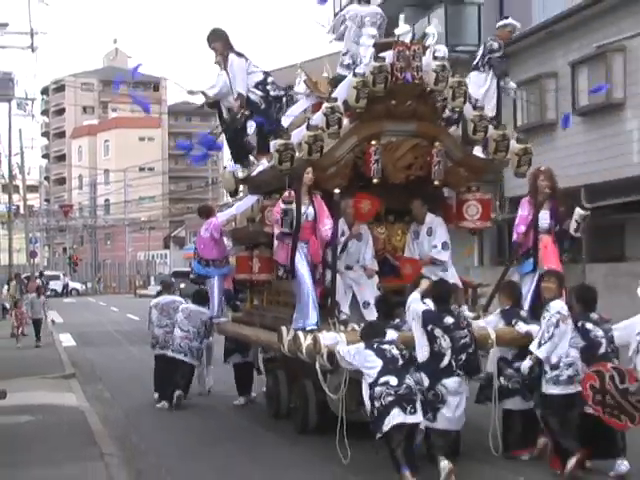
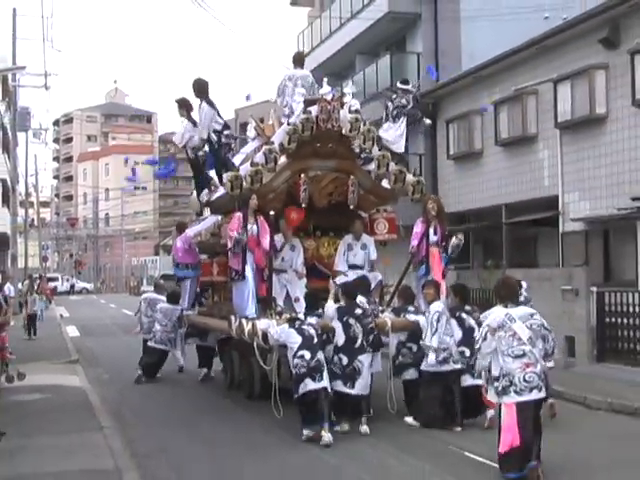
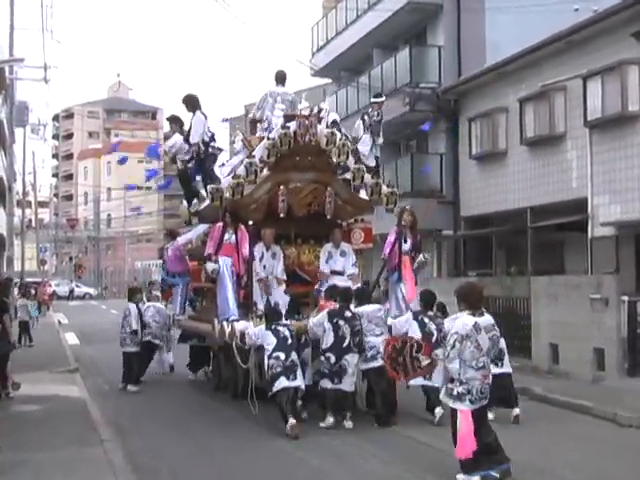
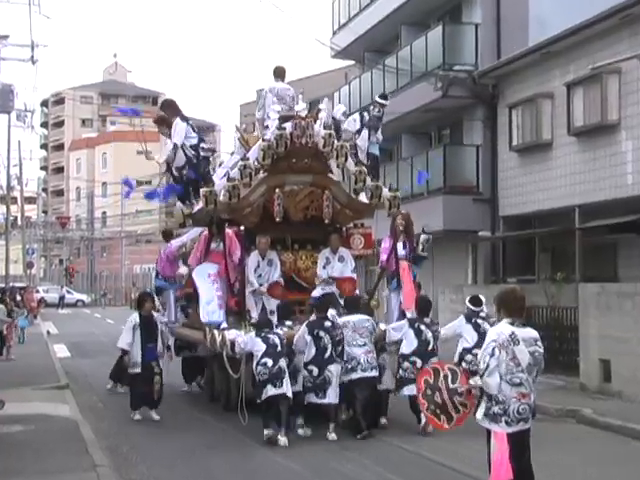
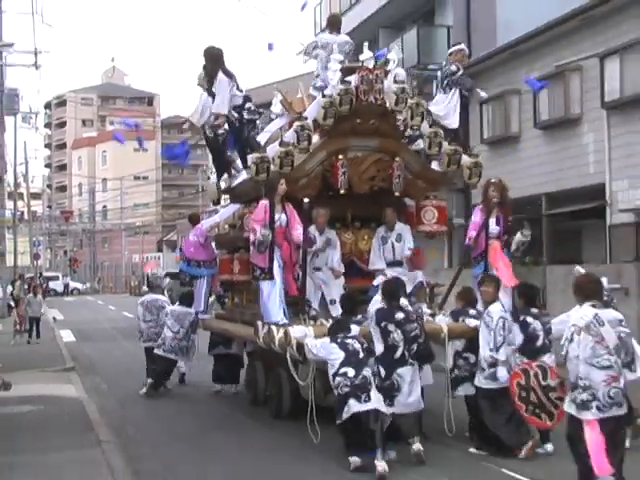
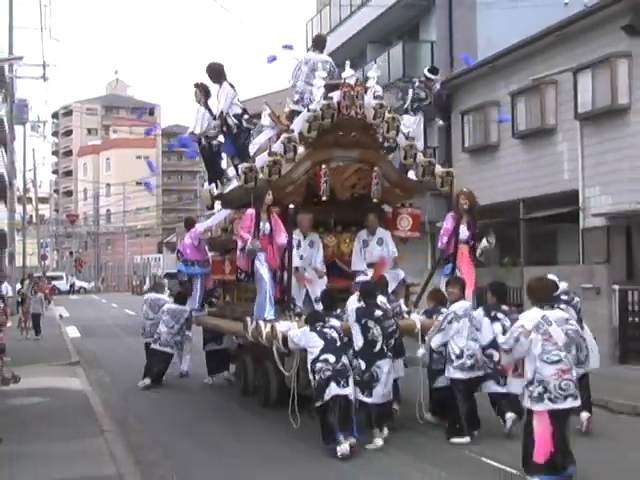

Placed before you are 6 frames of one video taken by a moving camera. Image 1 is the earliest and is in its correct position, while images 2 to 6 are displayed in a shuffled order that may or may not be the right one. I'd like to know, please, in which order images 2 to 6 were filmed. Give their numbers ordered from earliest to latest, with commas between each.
5, 6, 2, 3, 4
